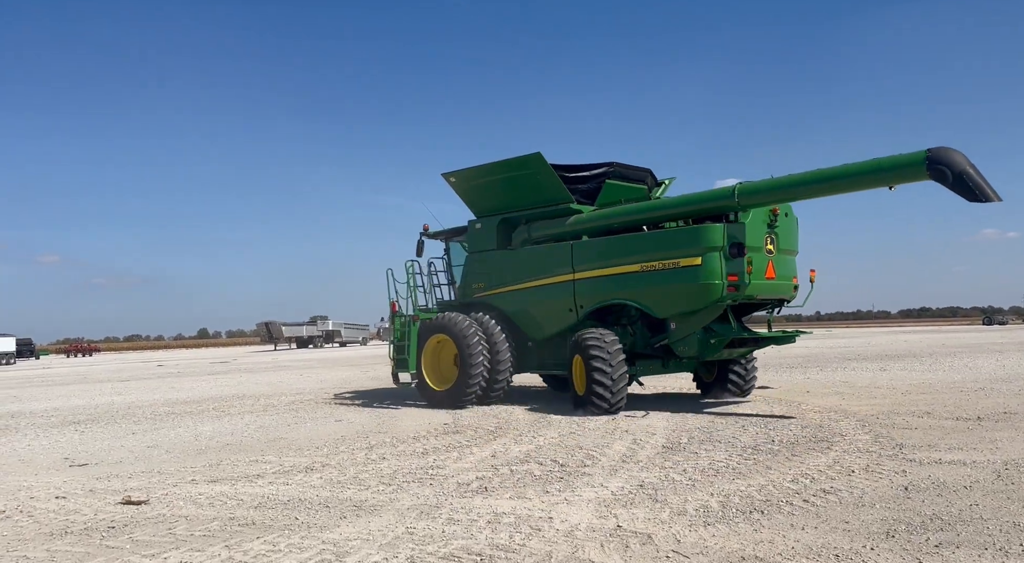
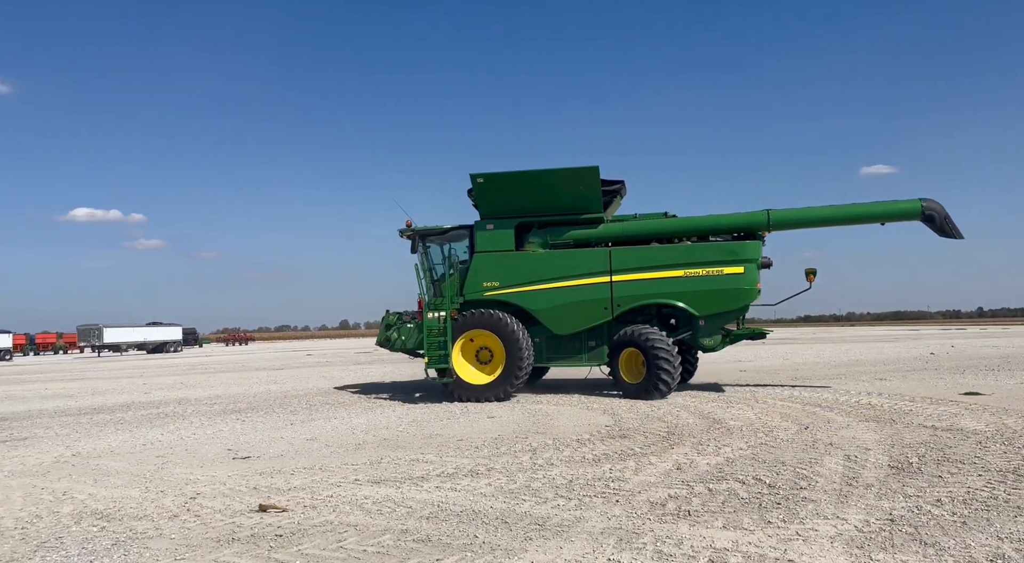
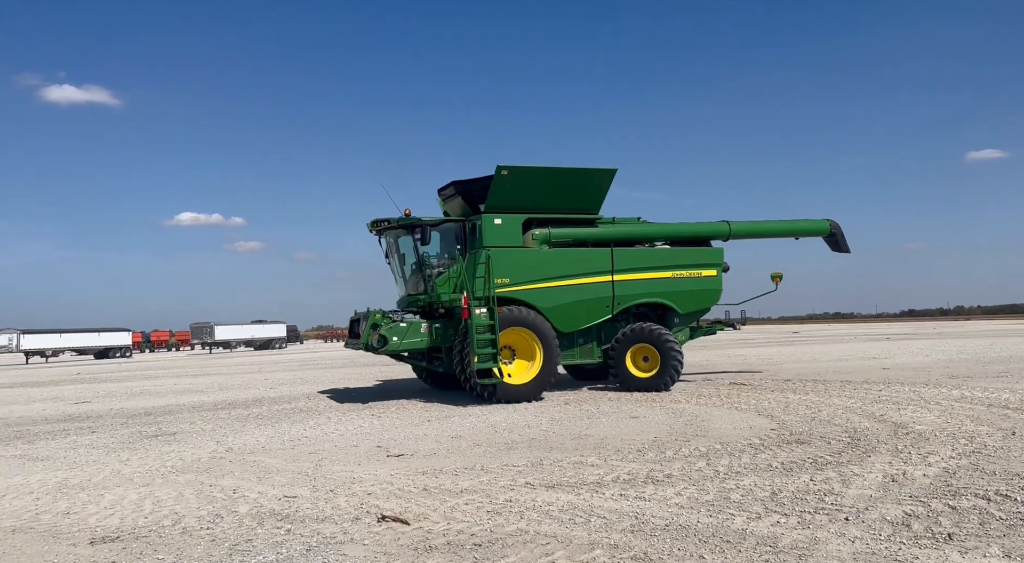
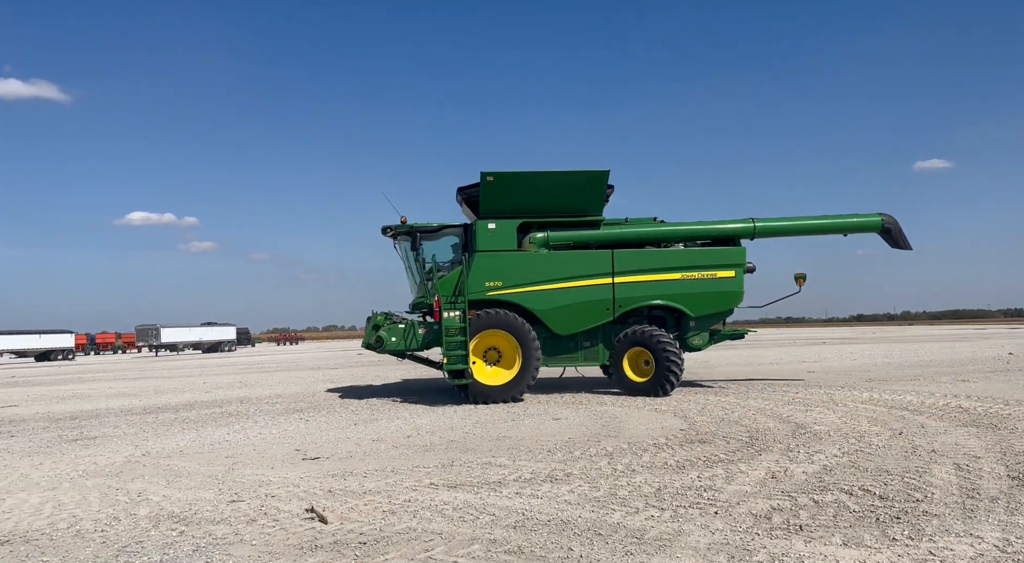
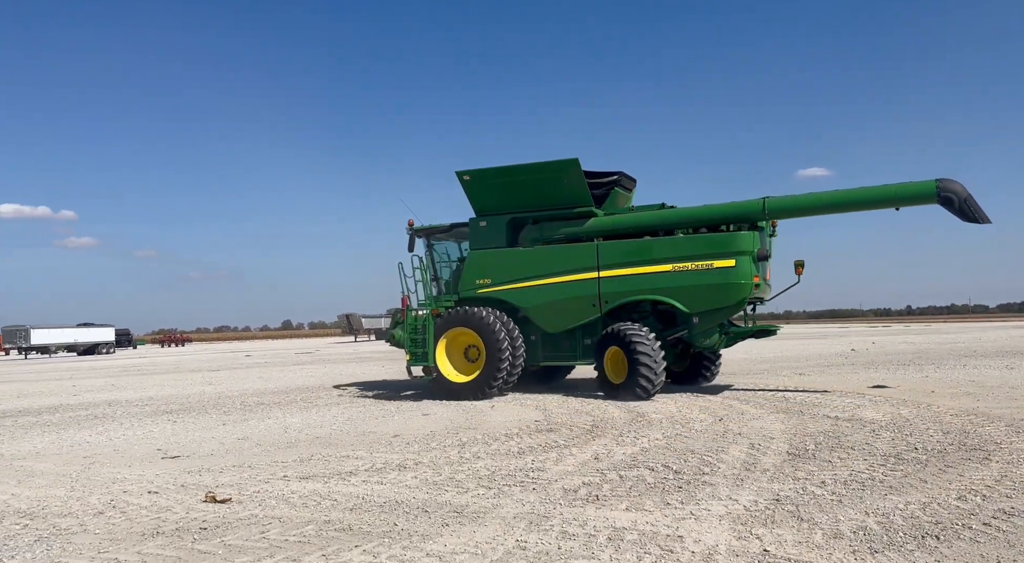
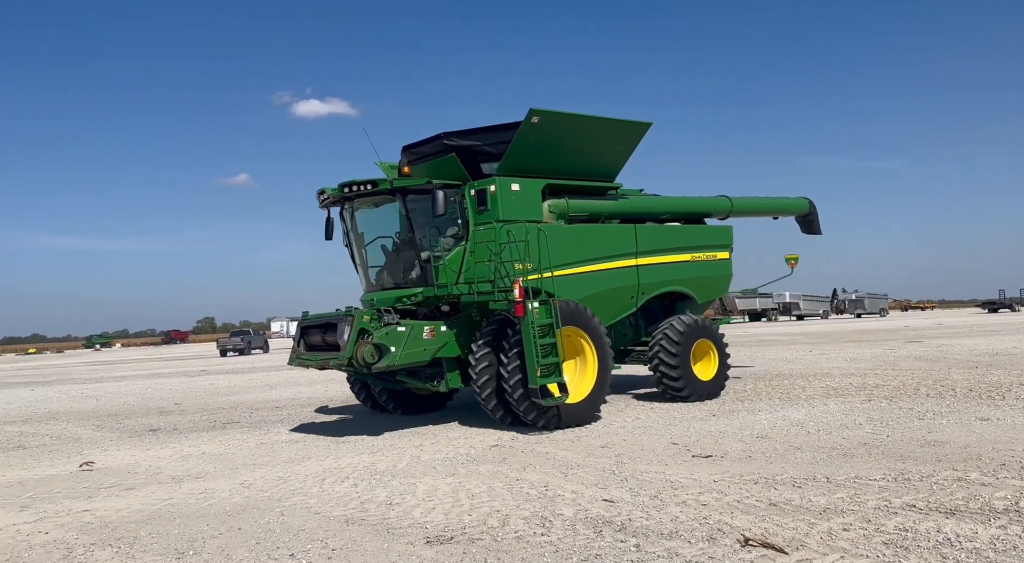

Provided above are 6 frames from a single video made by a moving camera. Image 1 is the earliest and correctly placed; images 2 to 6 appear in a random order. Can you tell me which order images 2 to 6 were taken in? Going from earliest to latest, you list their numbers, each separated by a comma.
5, 2, 4, 3, 6
